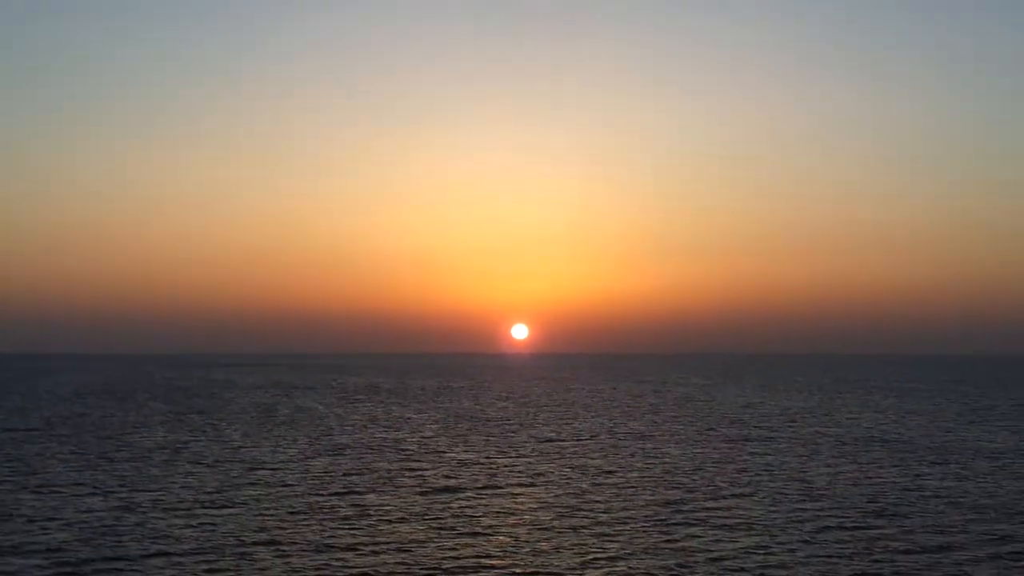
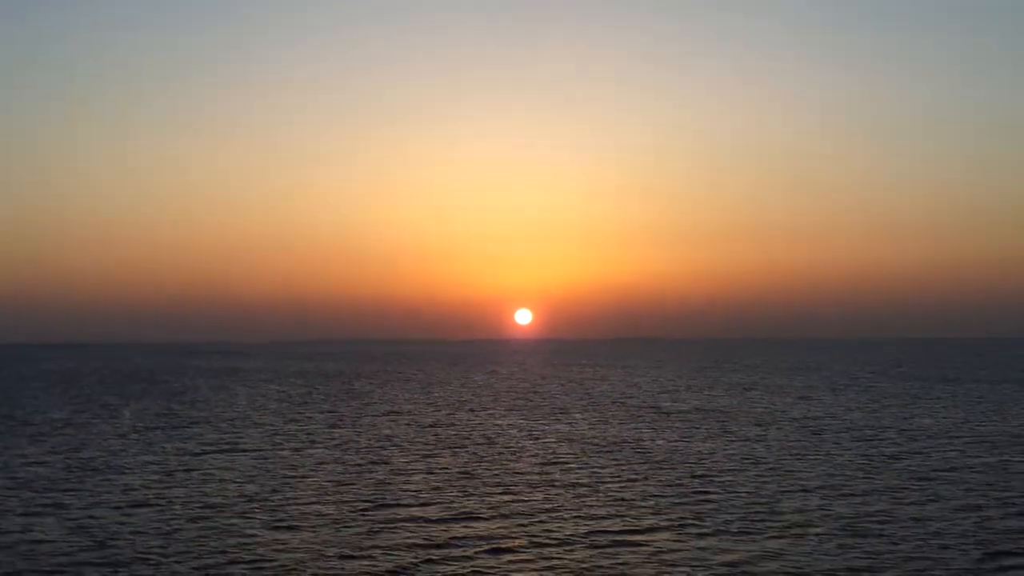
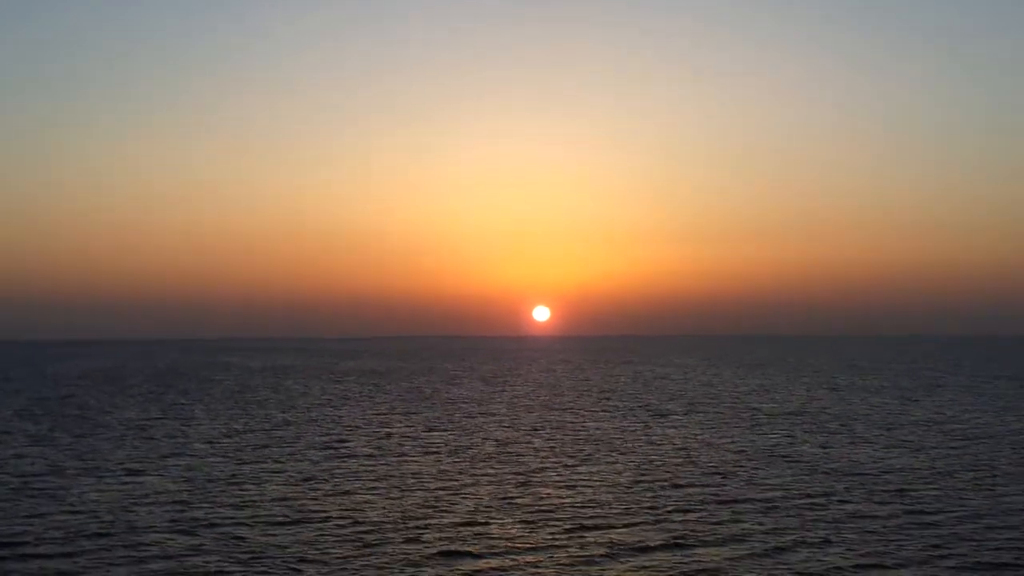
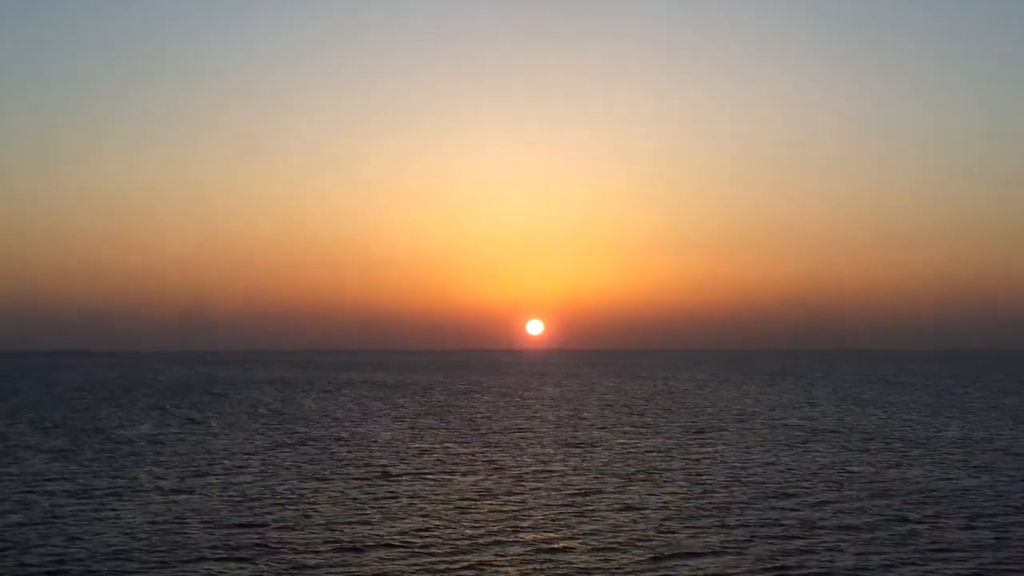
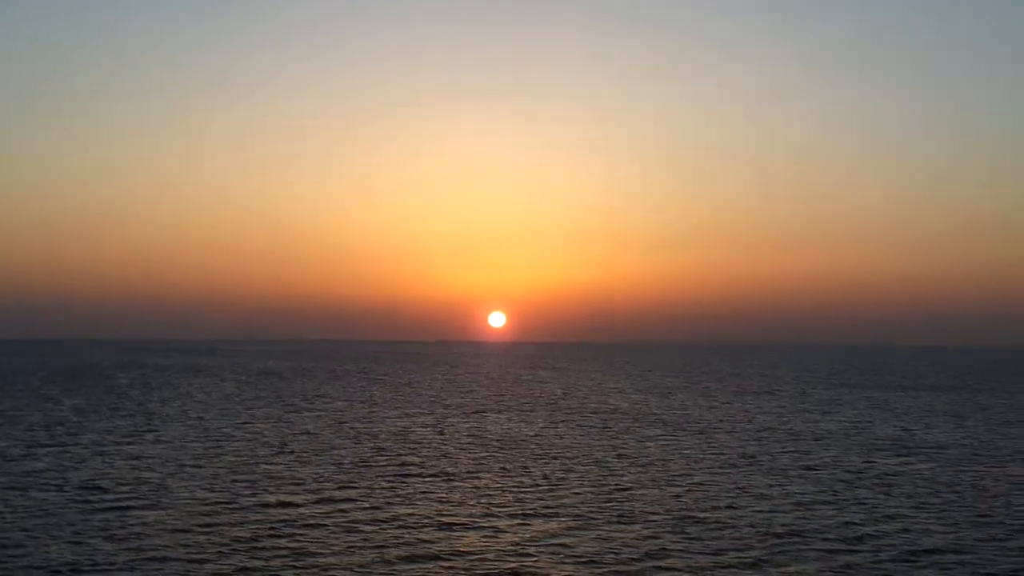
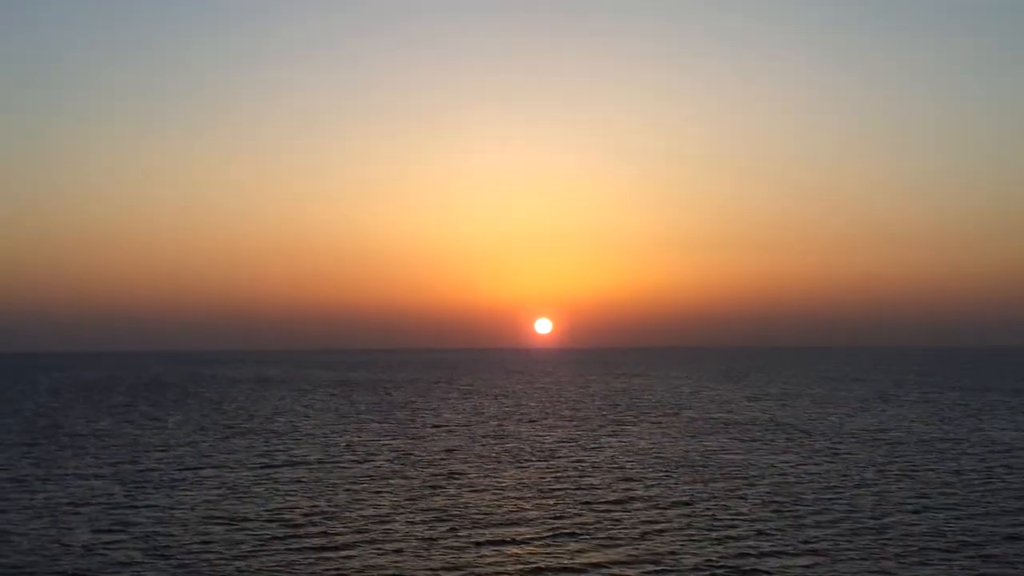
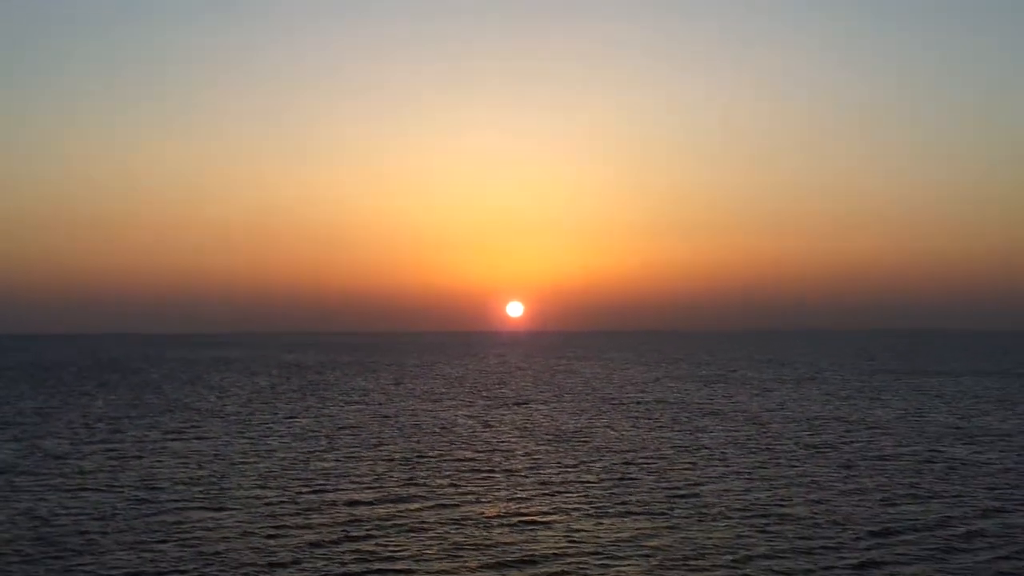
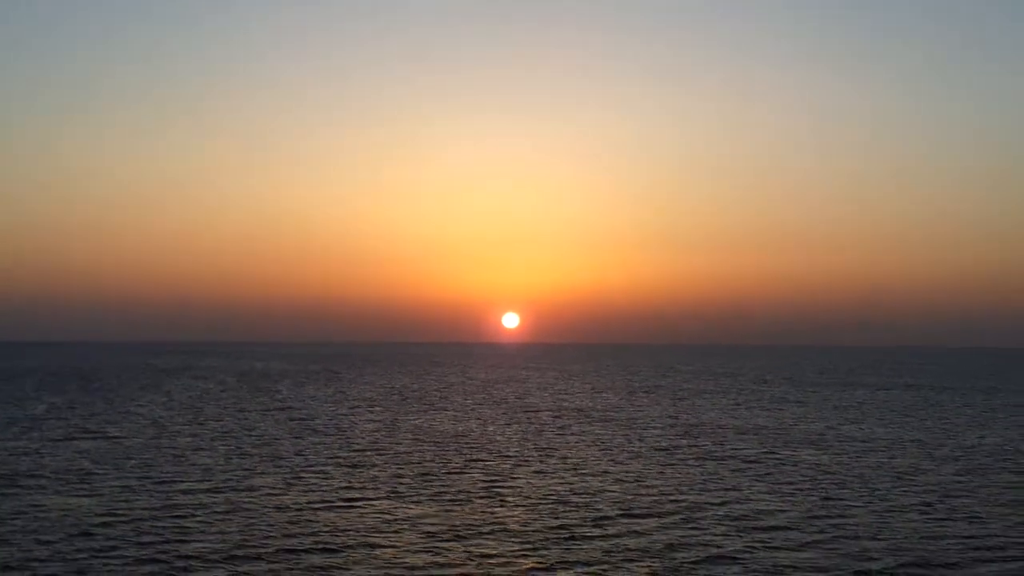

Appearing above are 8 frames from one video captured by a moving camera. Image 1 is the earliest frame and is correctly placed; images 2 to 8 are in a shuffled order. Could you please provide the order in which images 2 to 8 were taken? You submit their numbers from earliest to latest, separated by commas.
4, 3, 6, 2, 7, 5, 8
